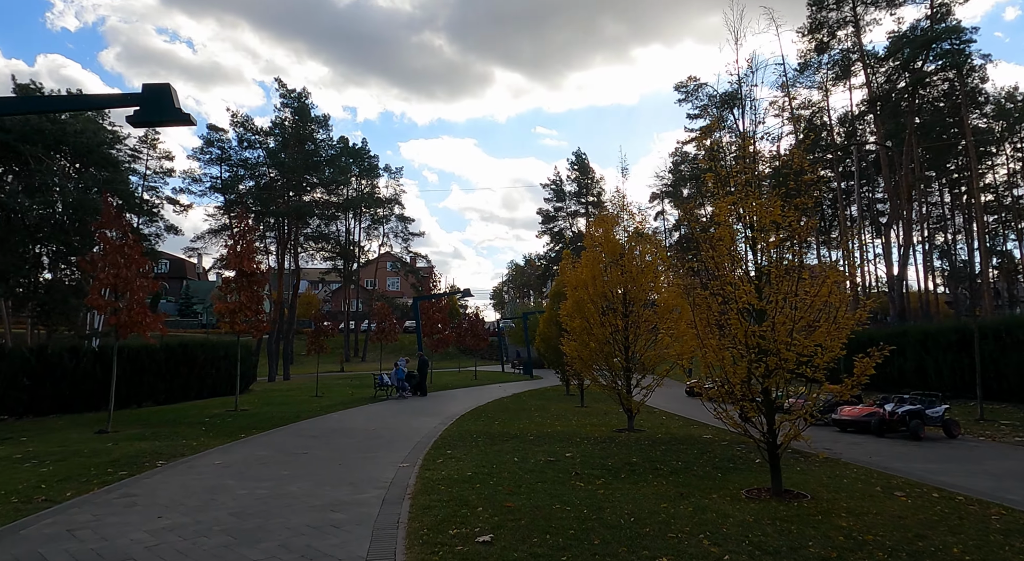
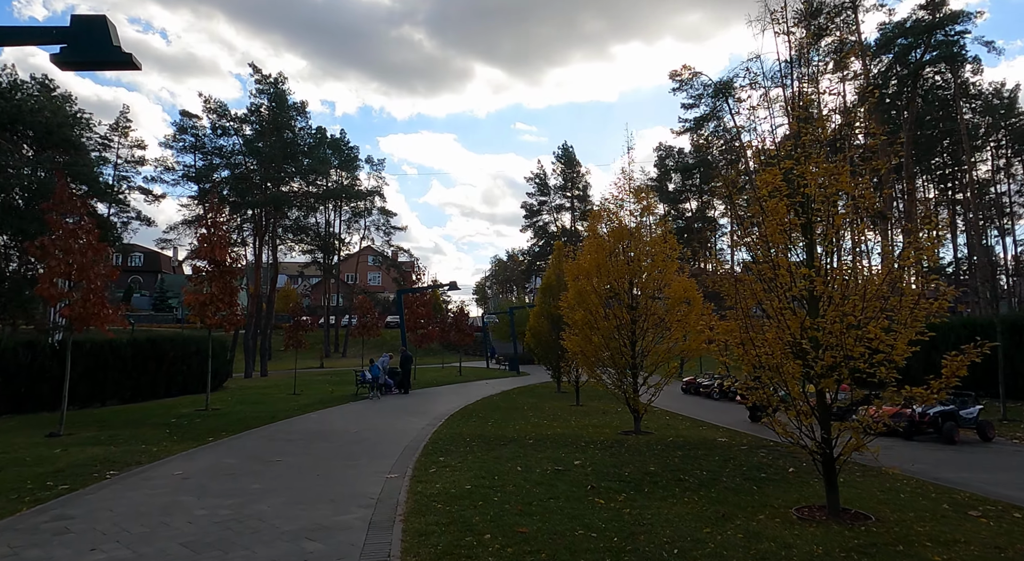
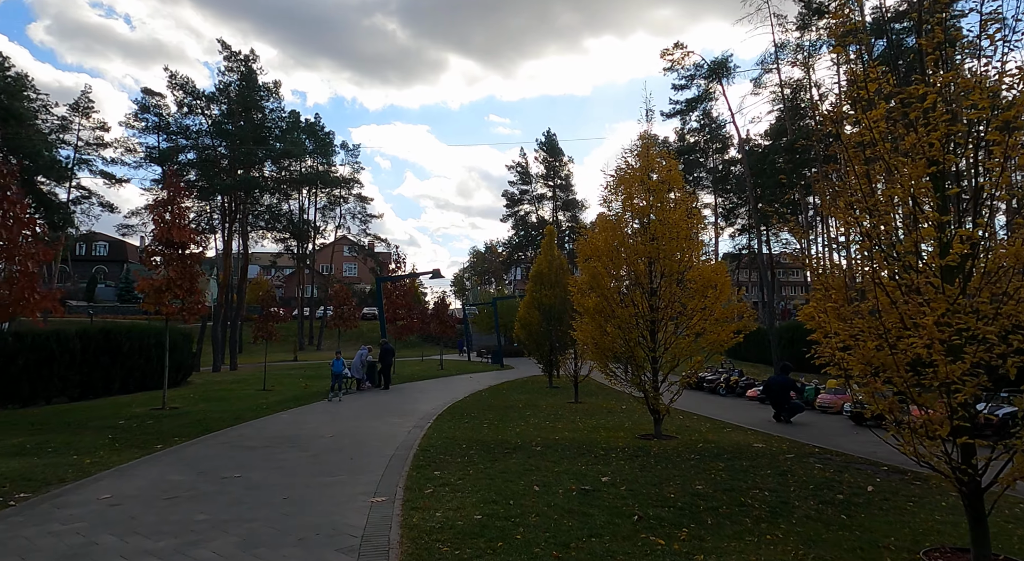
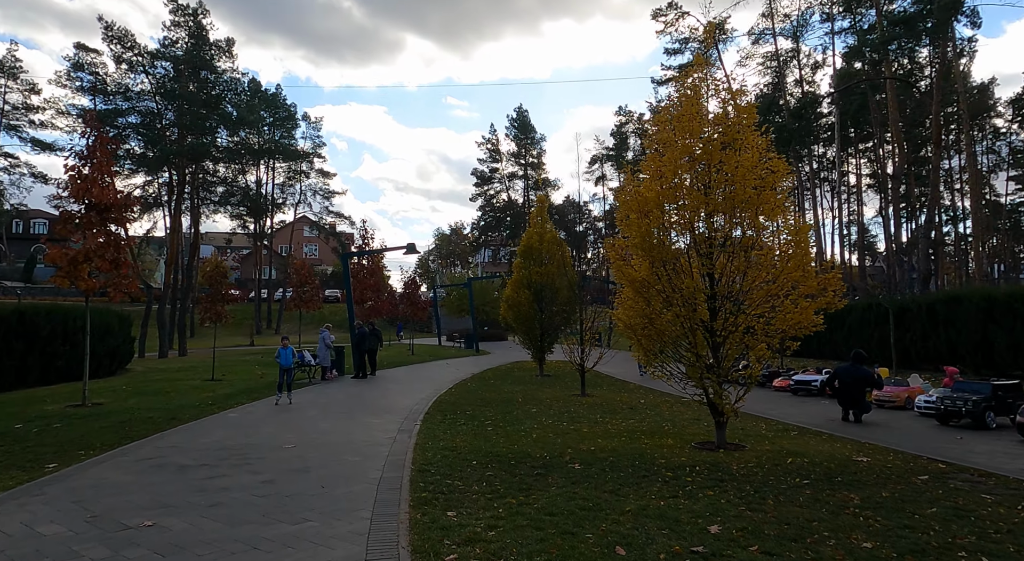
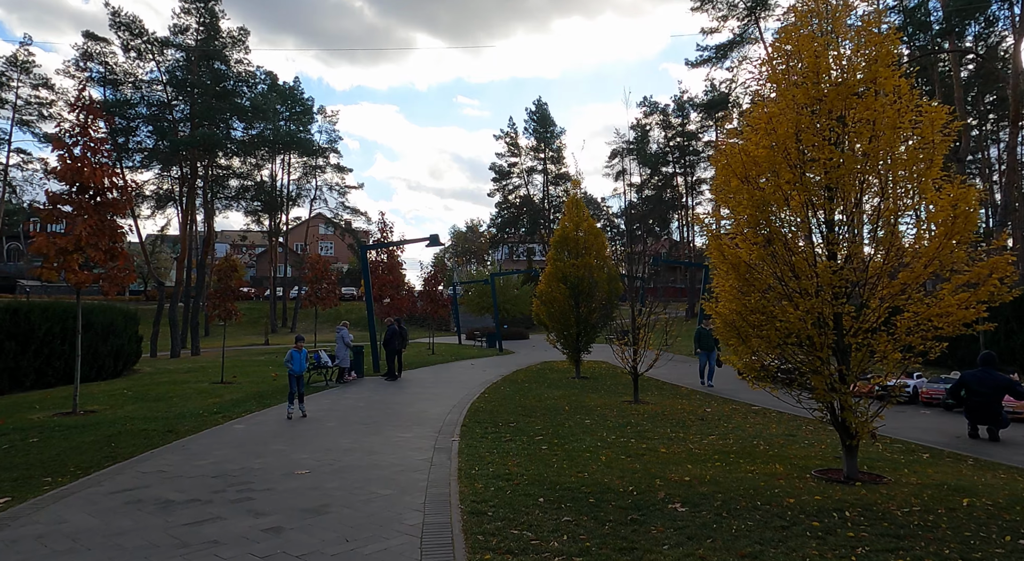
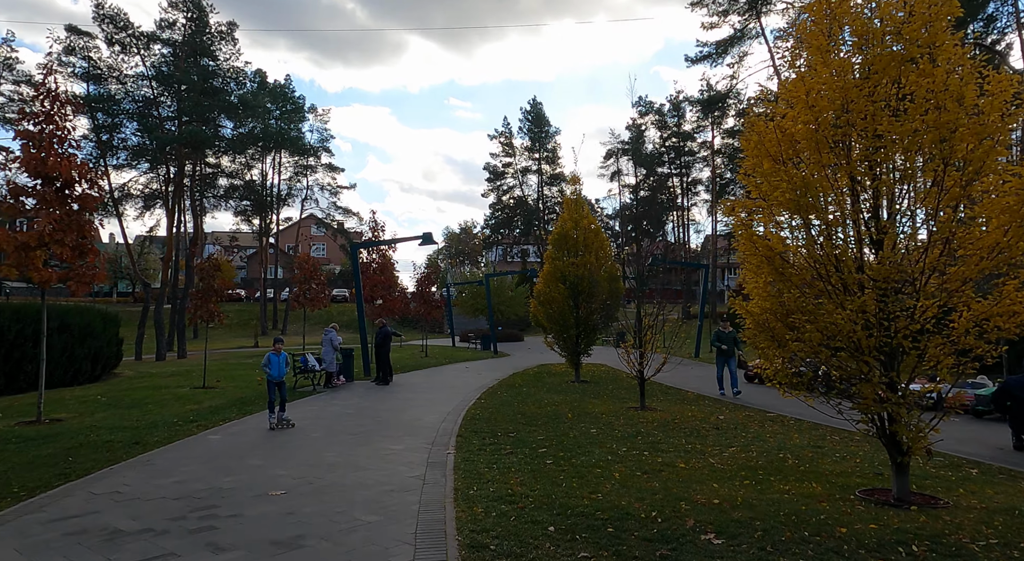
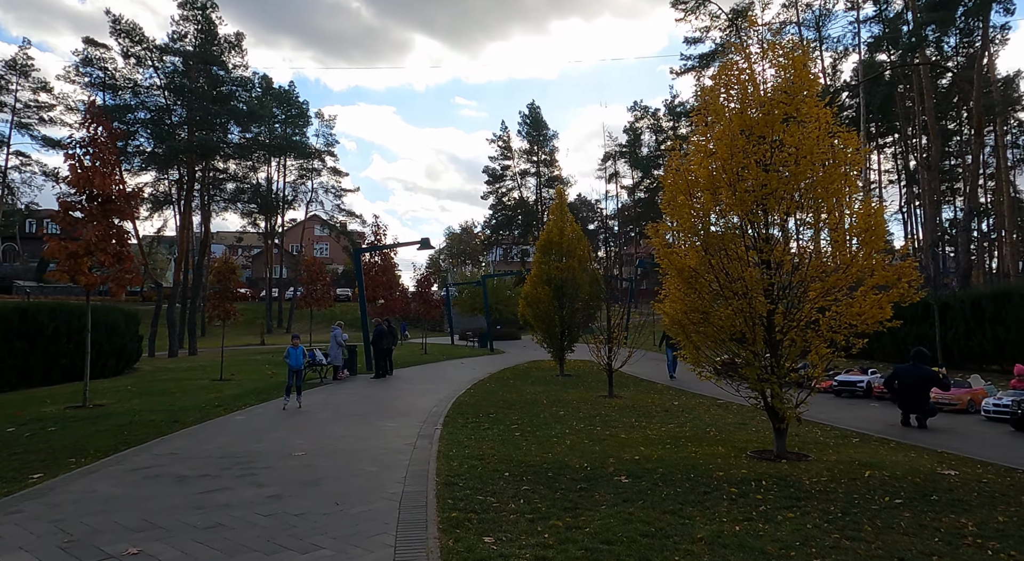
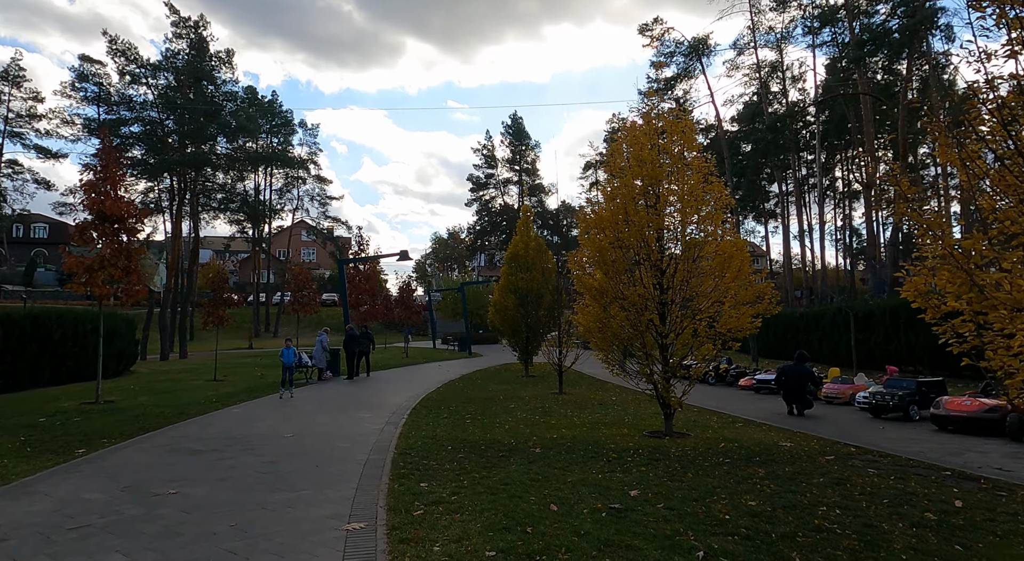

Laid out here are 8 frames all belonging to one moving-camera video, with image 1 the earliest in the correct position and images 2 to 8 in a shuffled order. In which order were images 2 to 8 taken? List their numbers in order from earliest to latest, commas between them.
2, 3, 8, 4, 7, 5, 6
